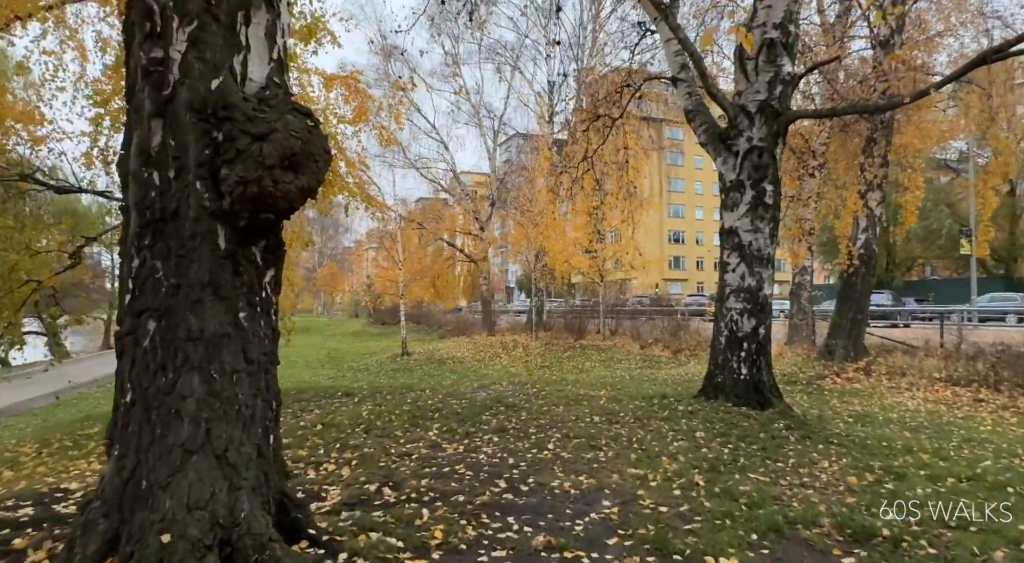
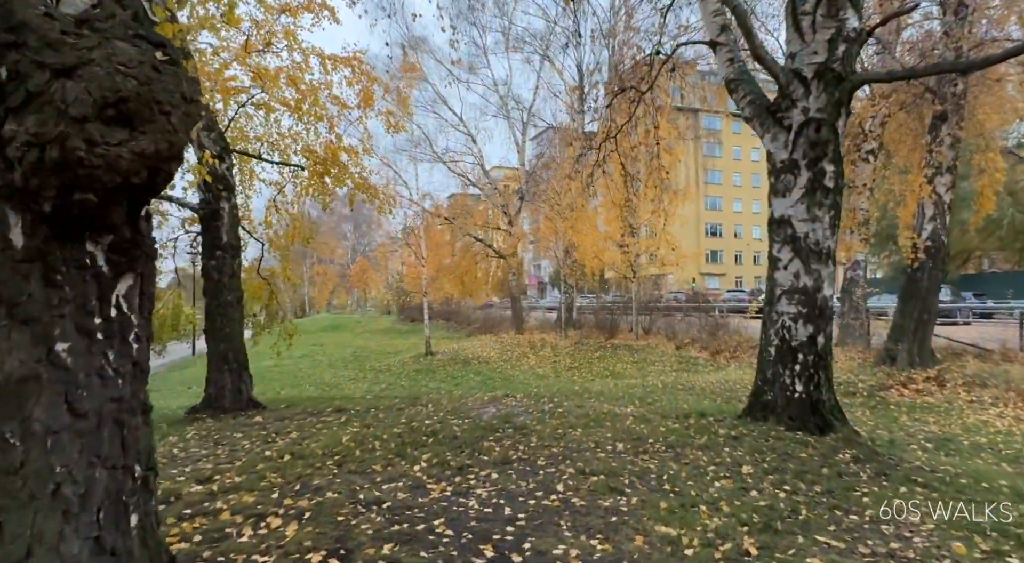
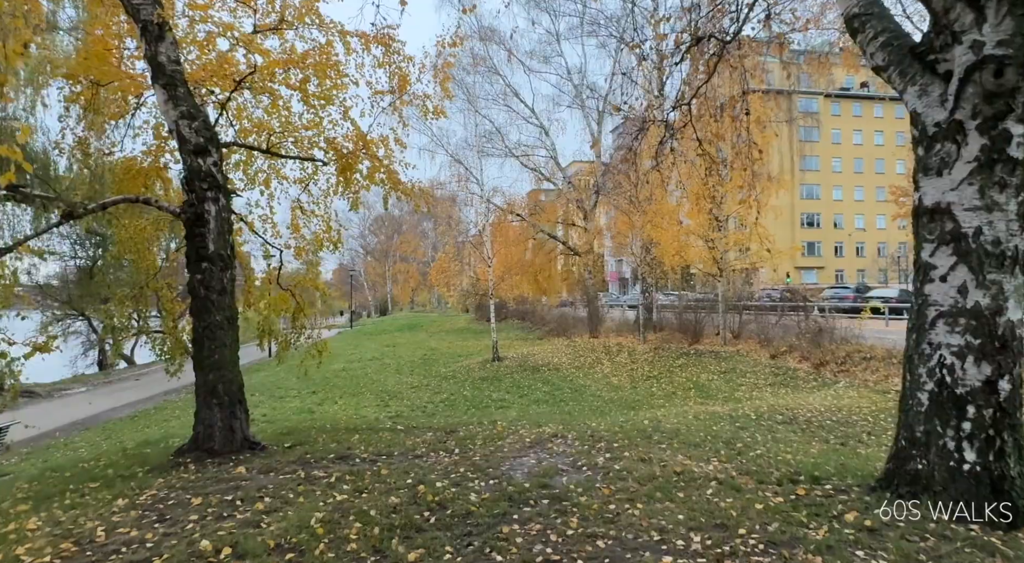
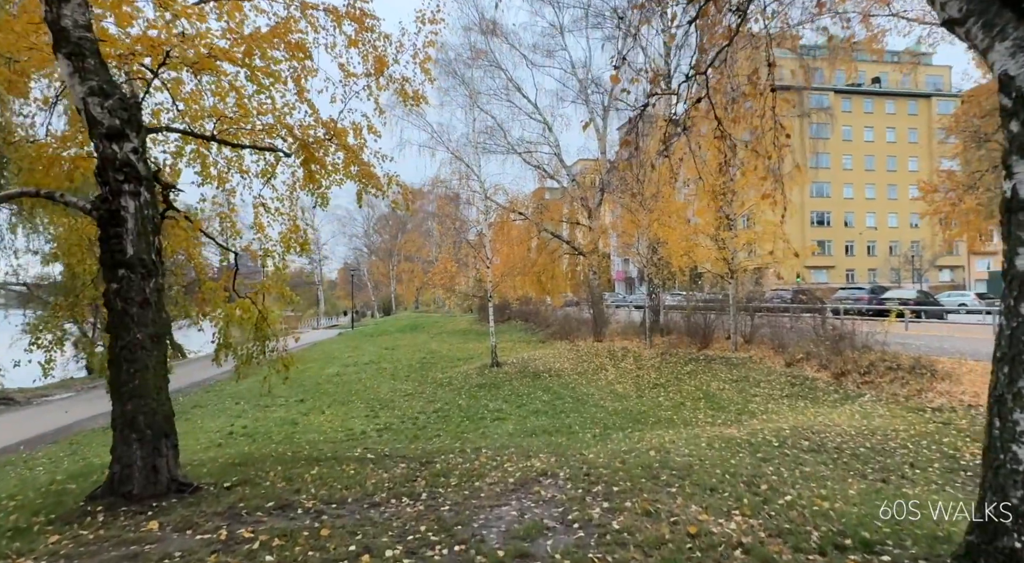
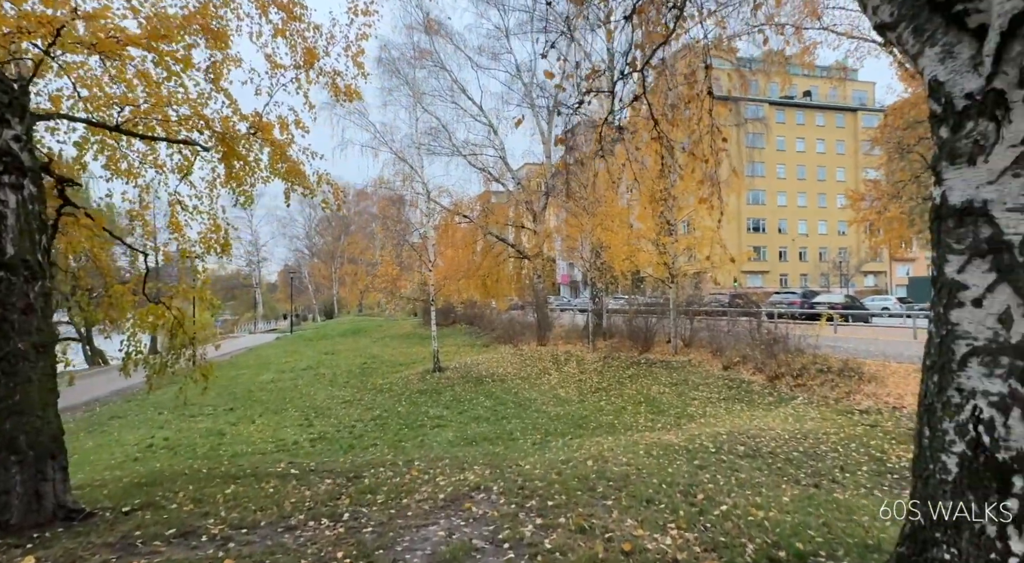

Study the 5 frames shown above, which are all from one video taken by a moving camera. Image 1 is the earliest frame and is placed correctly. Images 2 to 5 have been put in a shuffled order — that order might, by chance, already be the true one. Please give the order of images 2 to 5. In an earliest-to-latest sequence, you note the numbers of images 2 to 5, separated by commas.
2, 3, 4, 5
